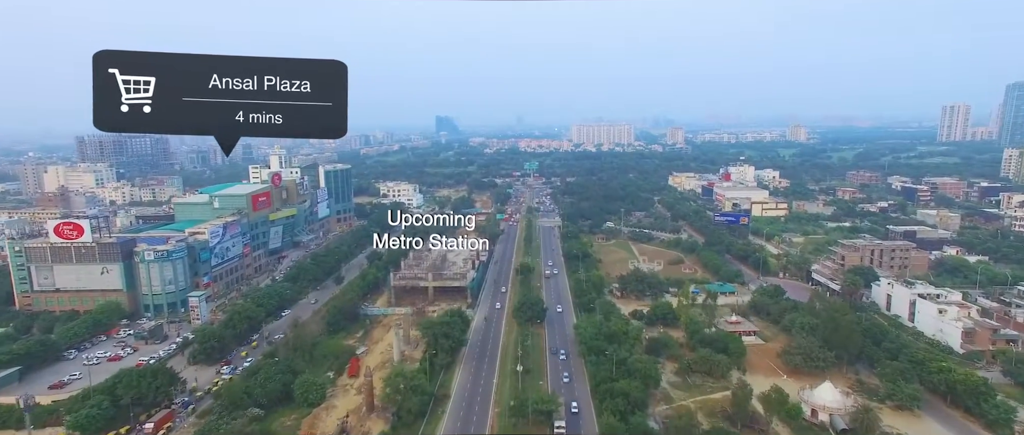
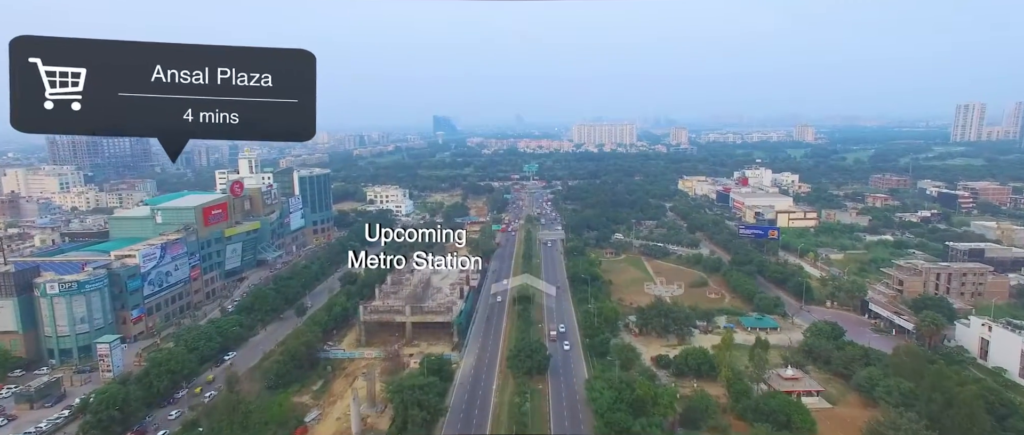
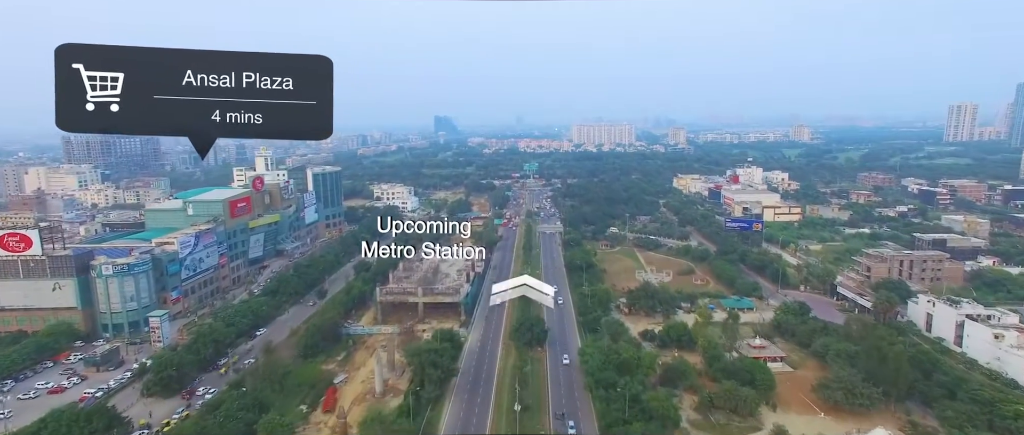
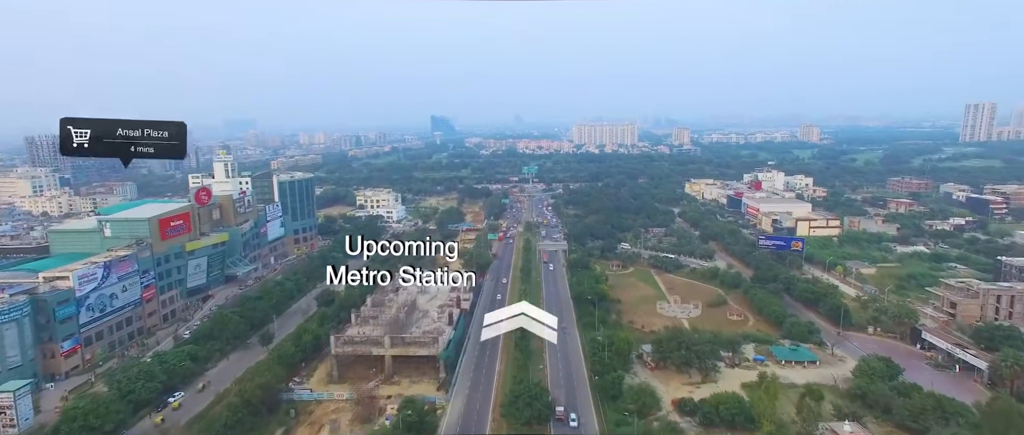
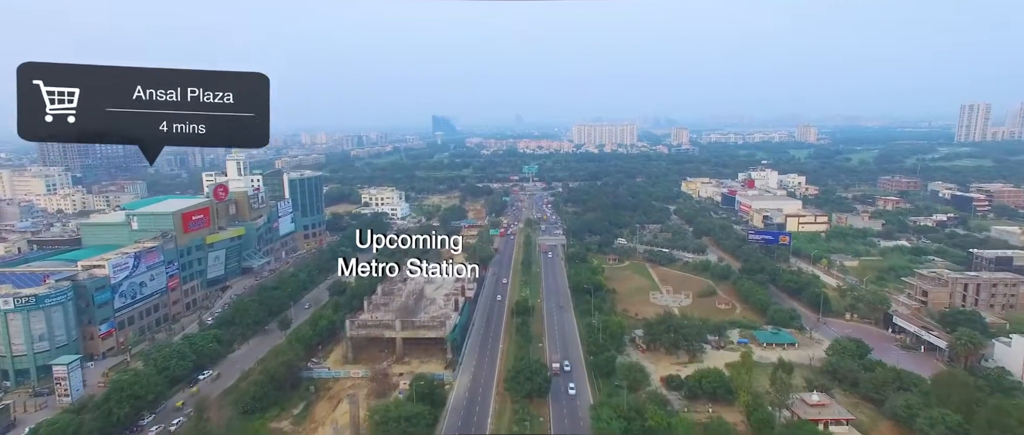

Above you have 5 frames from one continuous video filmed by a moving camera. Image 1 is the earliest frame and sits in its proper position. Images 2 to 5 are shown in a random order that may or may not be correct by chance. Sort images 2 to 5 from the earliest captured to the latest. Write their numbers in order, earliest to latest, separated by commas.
3, 2, 5, 4
